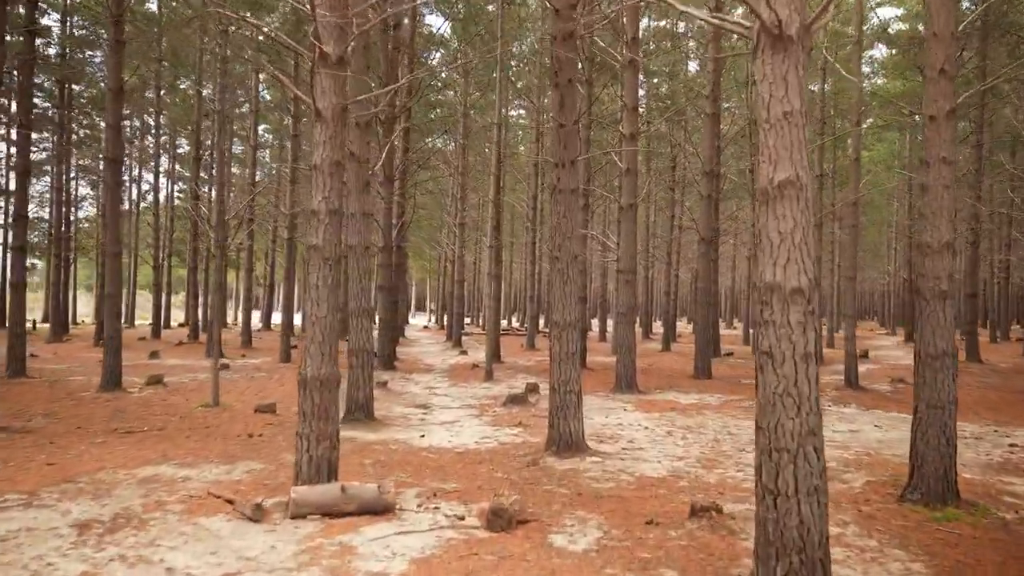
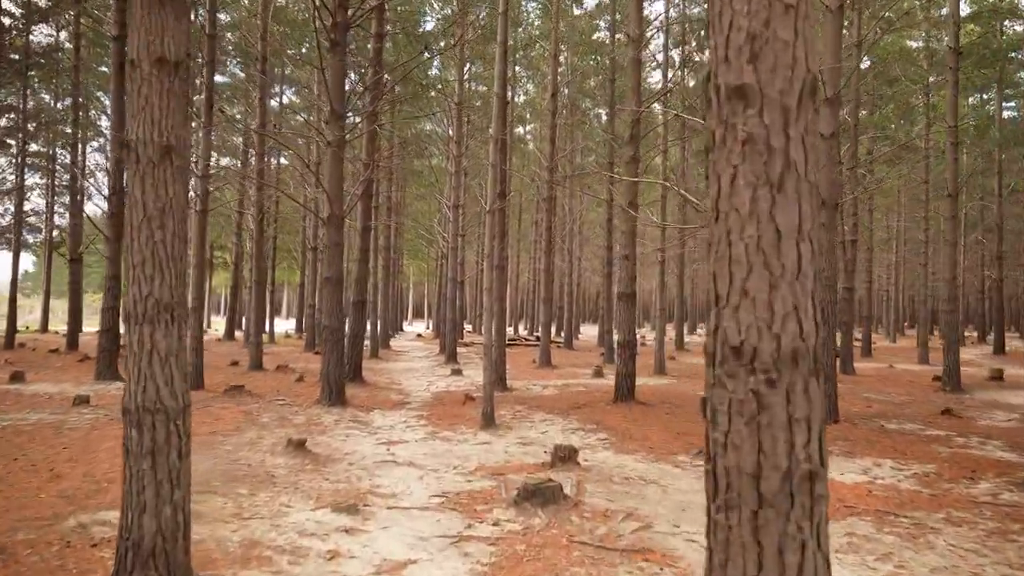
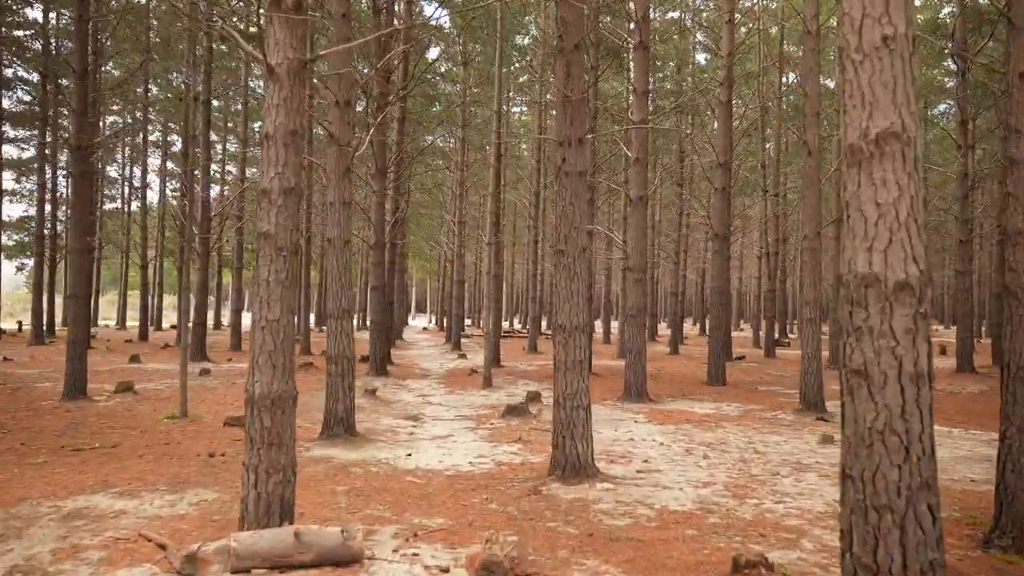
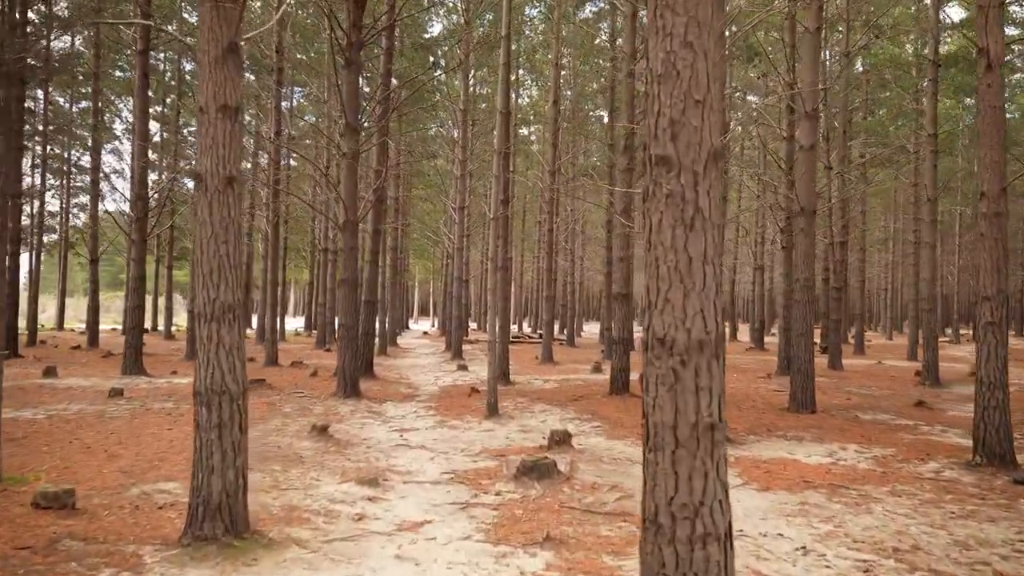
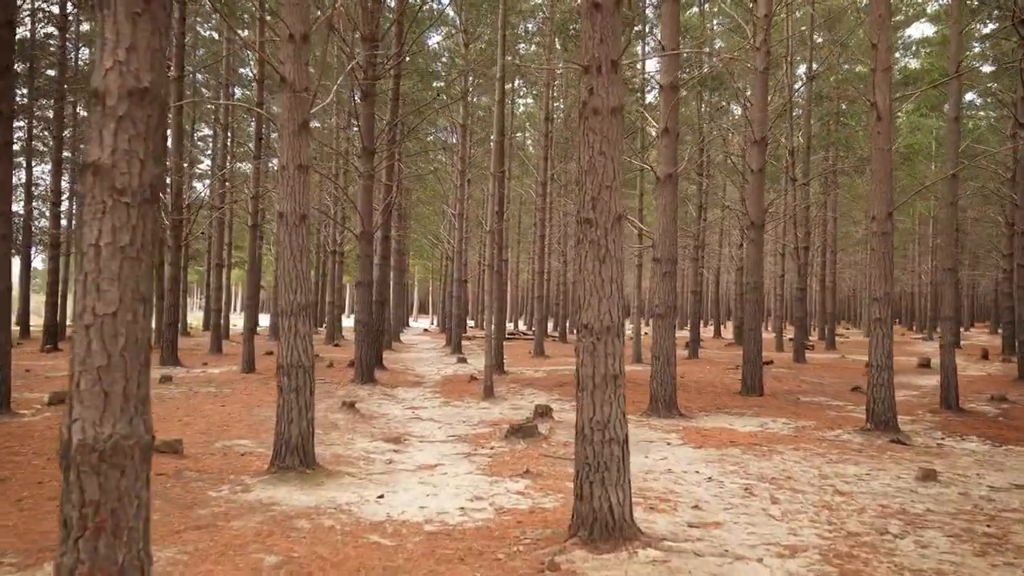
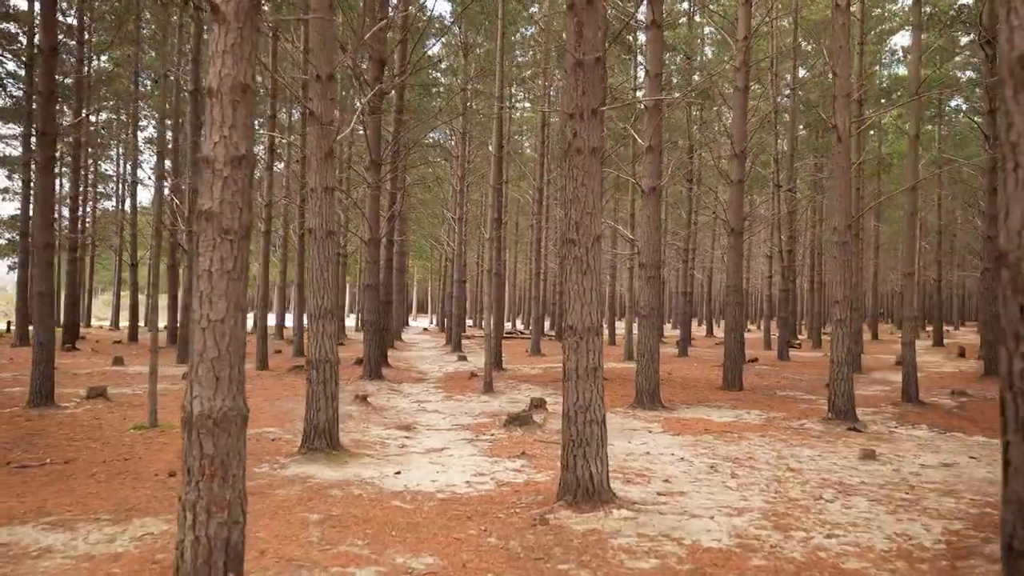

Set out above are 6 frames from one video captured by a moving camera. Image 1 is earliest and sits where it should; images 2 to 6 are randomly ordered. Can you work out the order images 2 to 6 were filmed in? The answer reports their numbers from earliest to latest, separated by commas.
3, 6, 5, 4, 2
